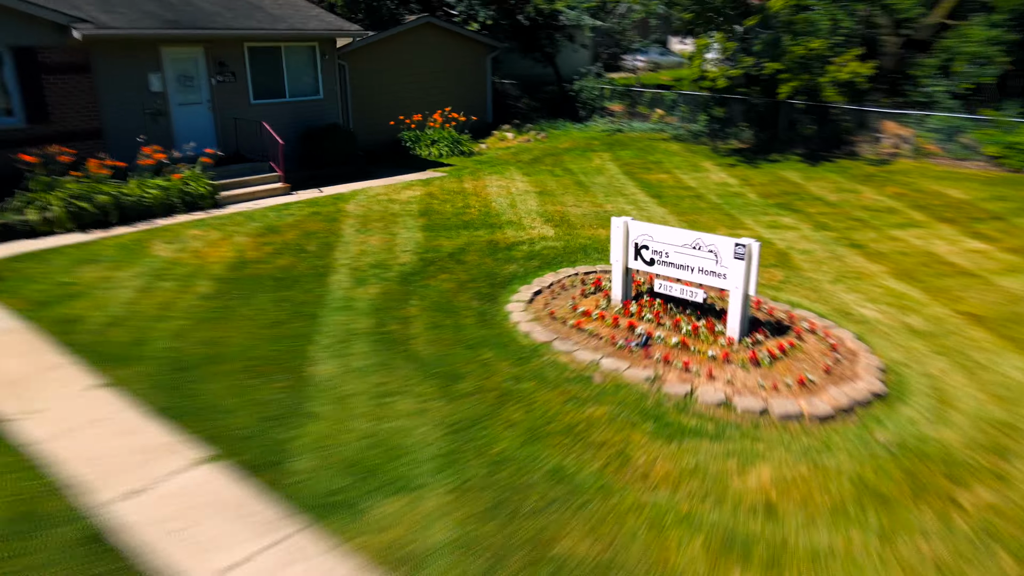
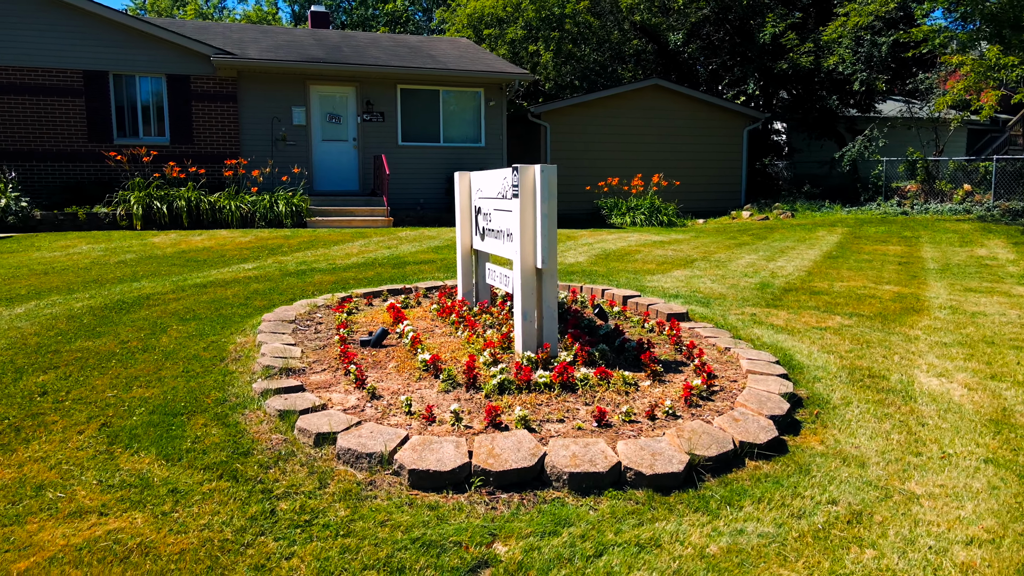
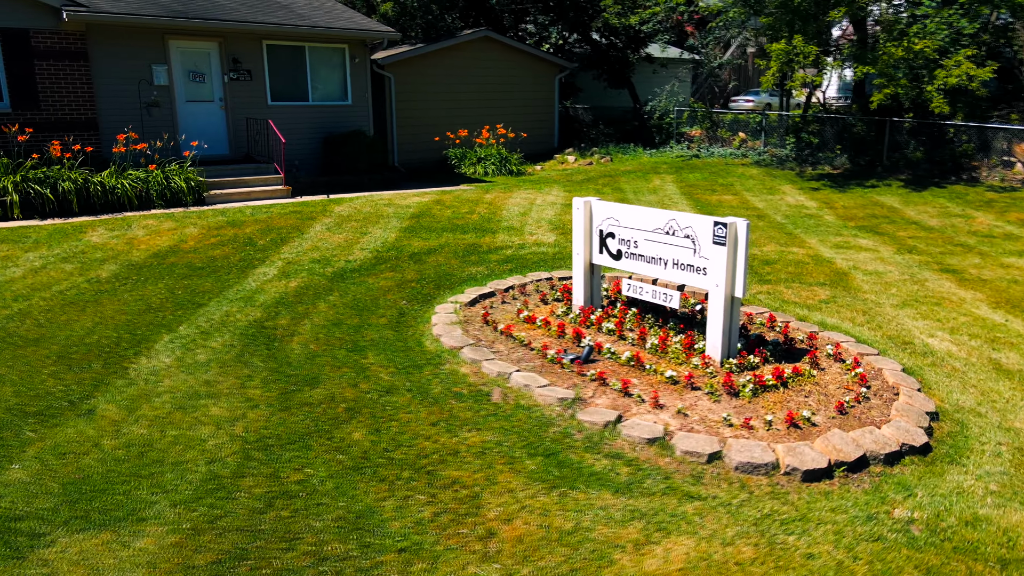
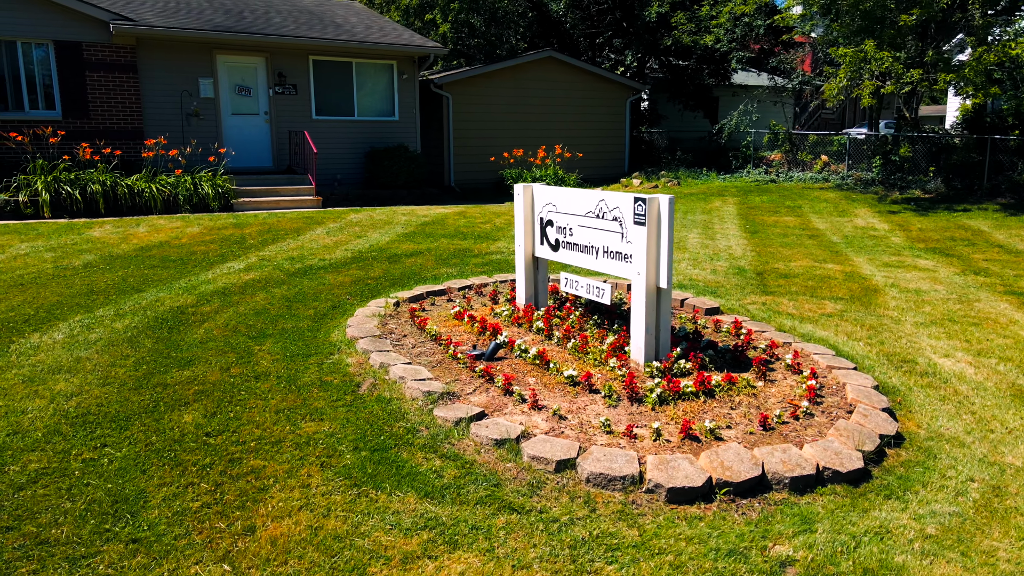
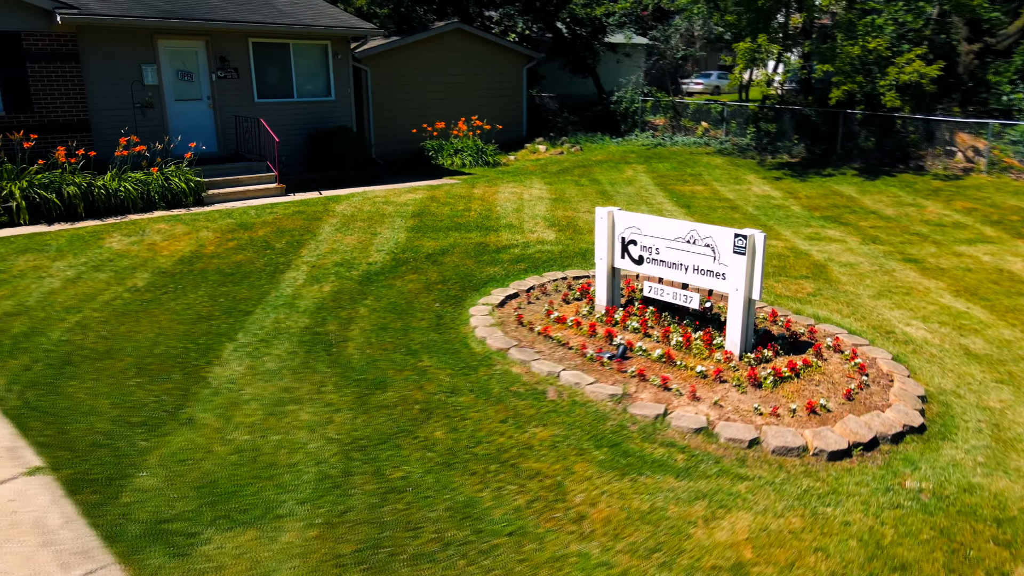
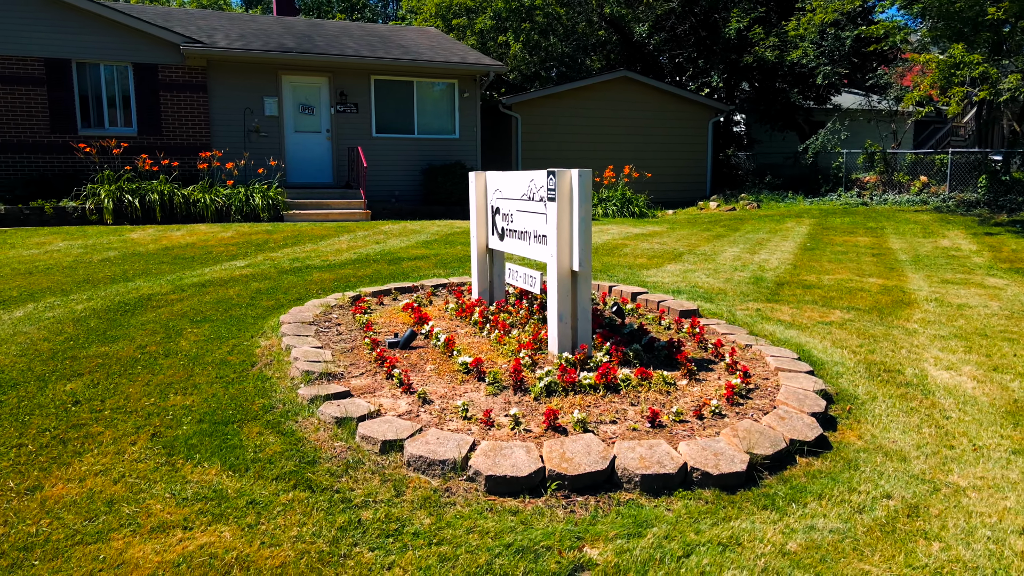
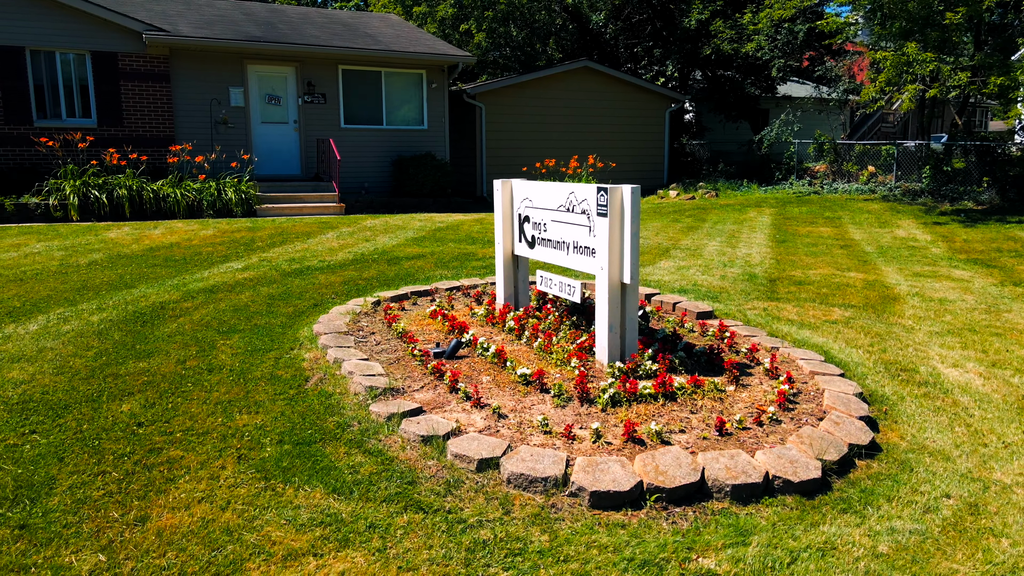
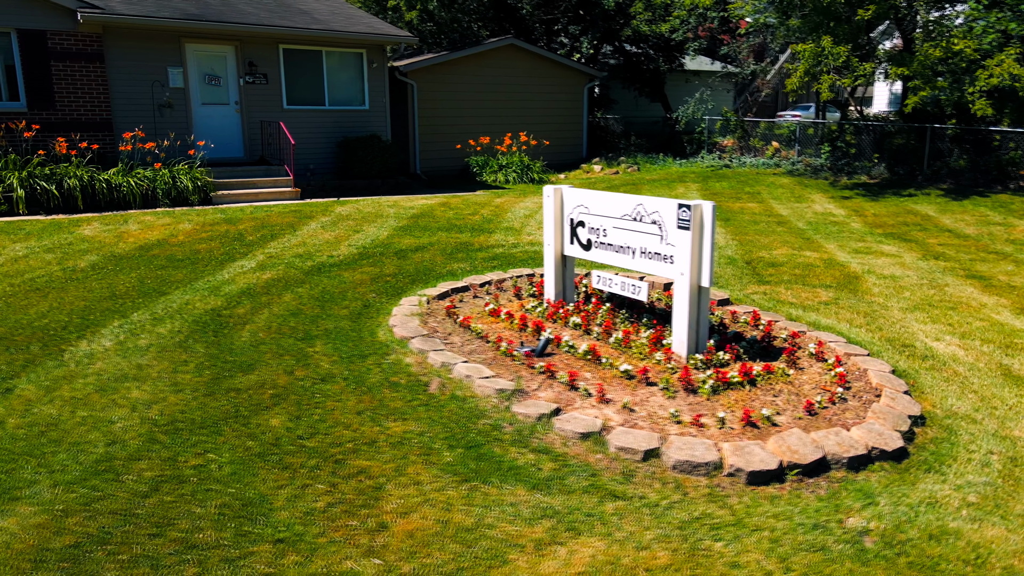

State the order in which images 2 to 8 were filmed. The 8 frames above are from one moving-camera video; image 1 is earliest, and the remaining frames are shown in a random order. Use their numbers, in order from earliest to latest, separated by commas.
5, 3, 8, 4, 7, 6, 2
